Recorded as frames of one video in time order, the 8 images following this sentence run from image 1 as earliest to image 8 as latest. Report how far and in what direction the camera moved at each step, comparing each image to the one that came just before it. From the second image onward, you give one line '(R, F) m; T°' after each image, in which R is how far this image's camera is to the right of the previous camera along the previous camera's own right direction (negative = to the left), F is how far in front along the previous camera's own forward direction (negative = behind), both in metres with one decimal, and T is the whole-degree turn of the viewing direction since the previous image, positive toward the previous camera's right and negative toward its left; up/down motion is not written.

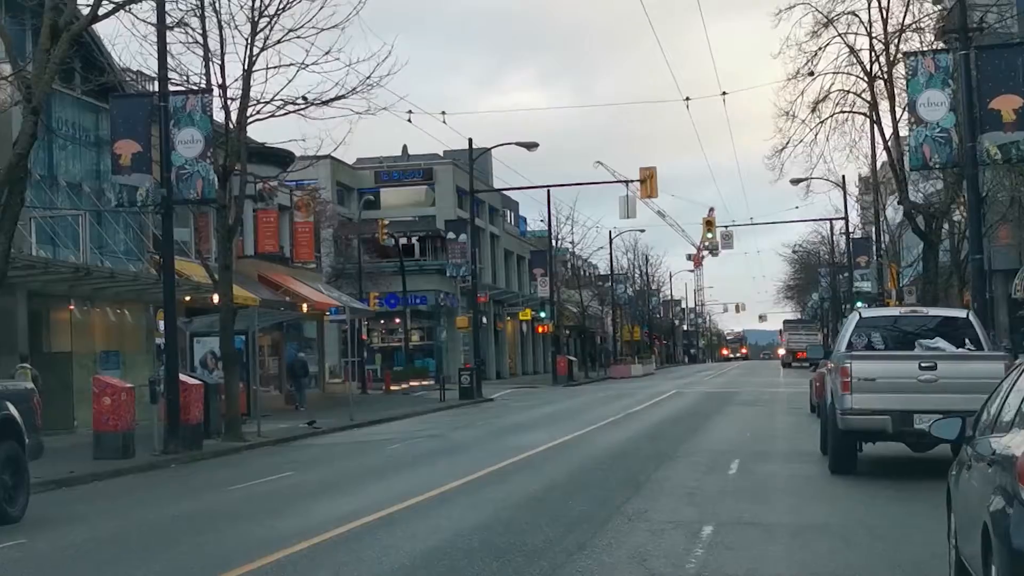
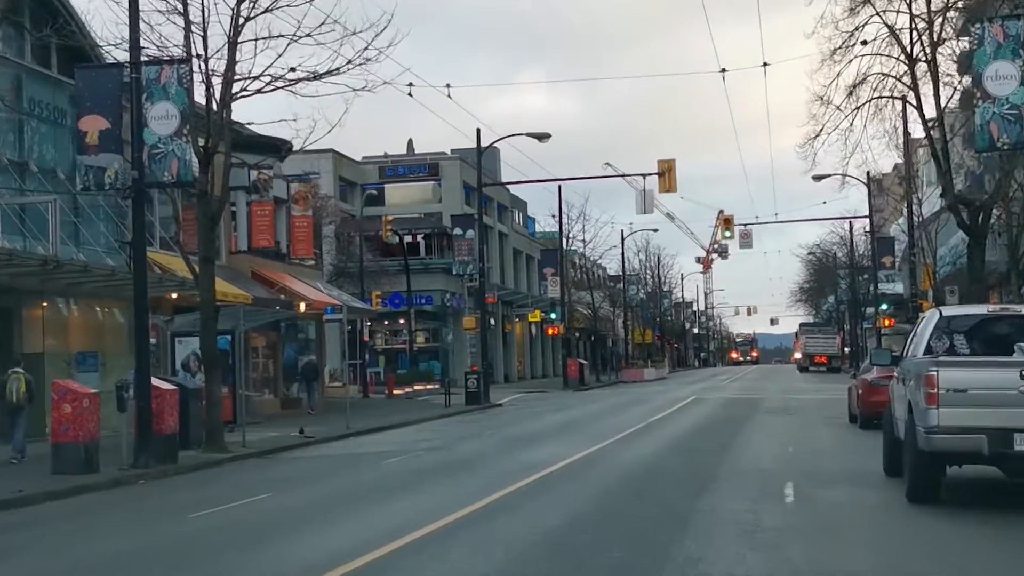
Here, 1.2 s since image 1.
(-0.1, +2.3) m; 0°
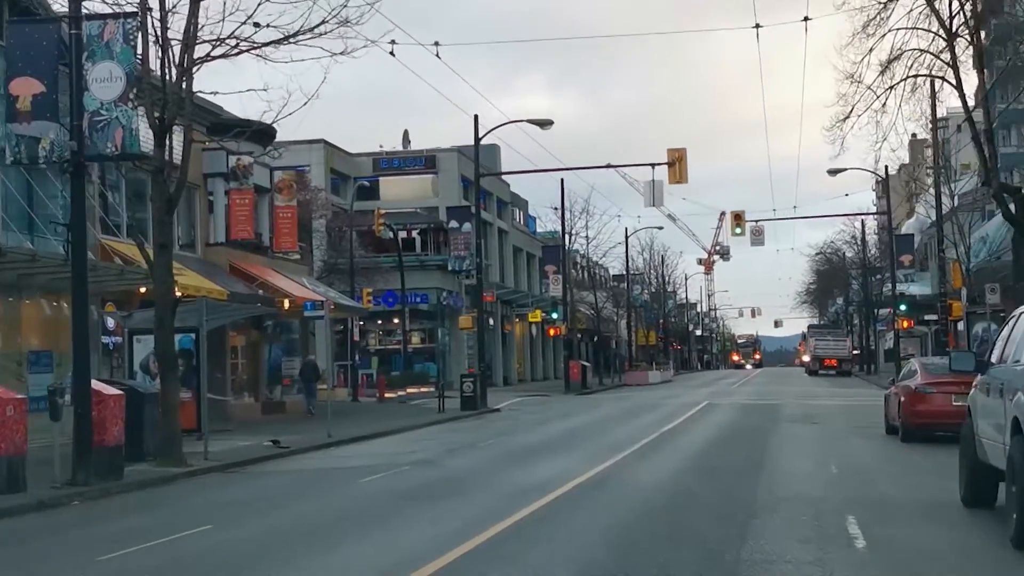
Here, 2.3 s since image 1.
(0.0, +2.6) m; 0°
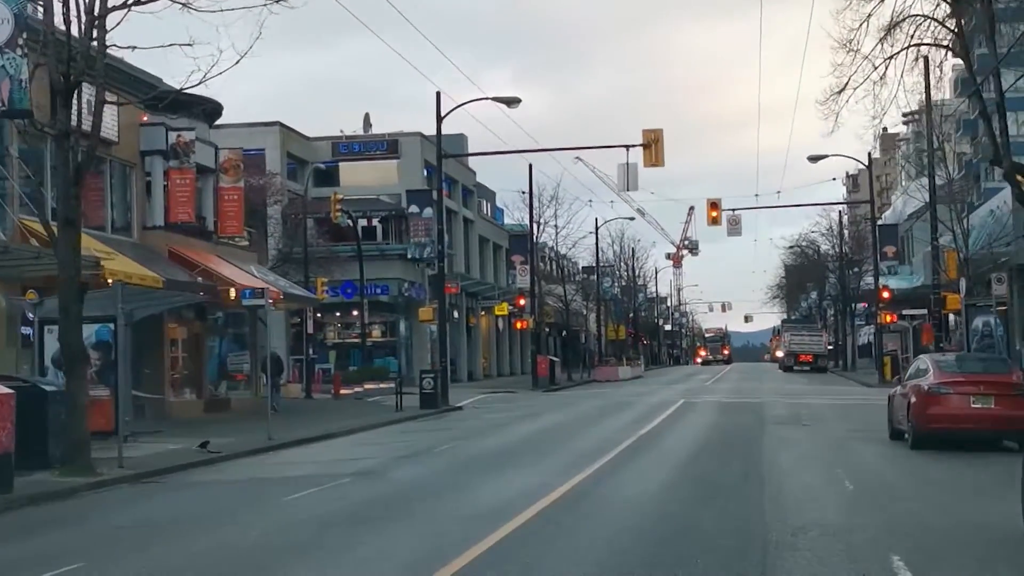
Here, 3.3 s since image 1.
(+0.1, +2.4) m; +1°
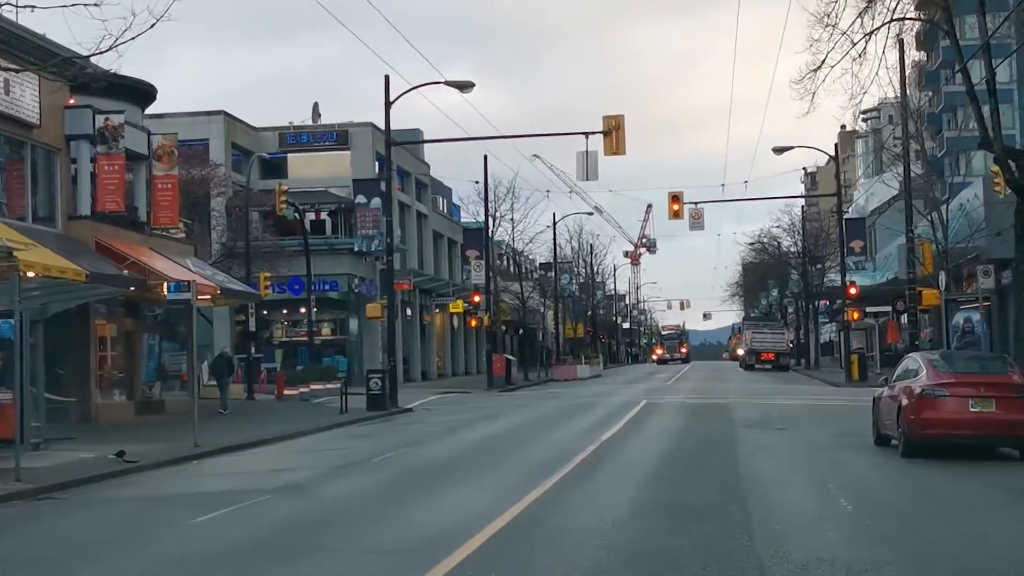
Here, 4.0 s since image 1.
(+0.1, +1.8) m; +1°
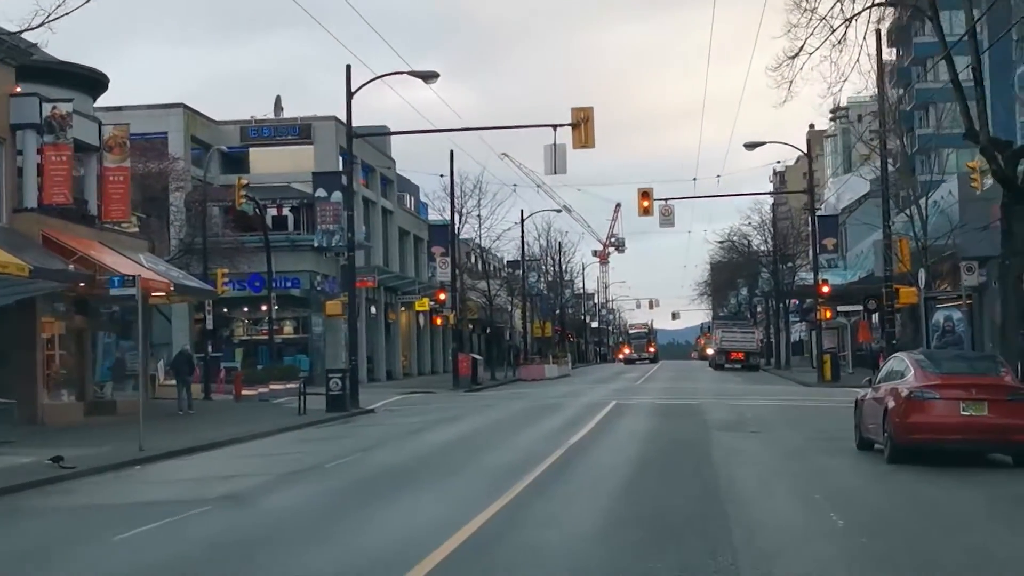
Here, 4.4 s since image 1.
(+0.1, +1.0) m; +1°
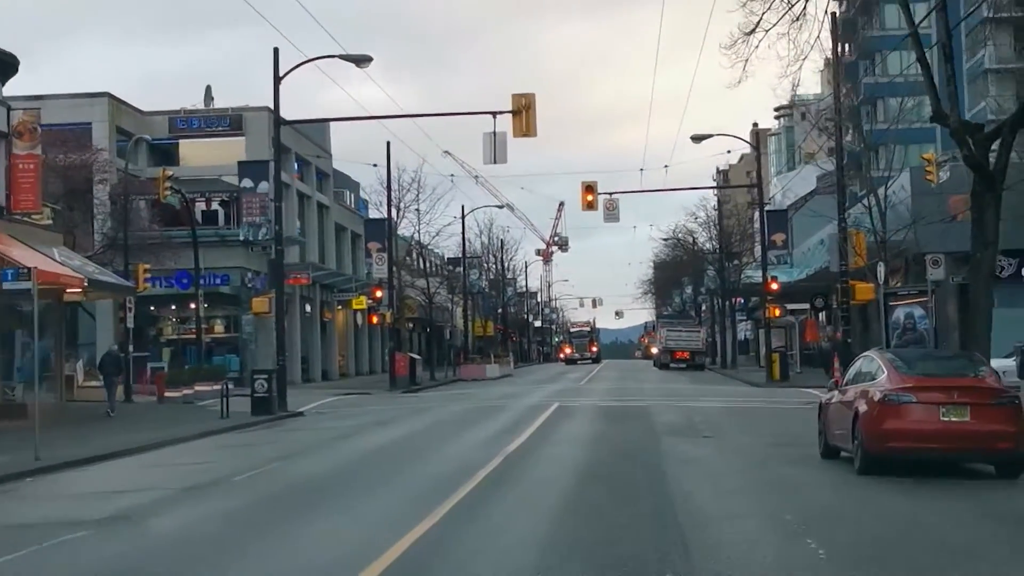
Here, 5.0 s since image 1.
(+0.1, +1.6) m; +2°
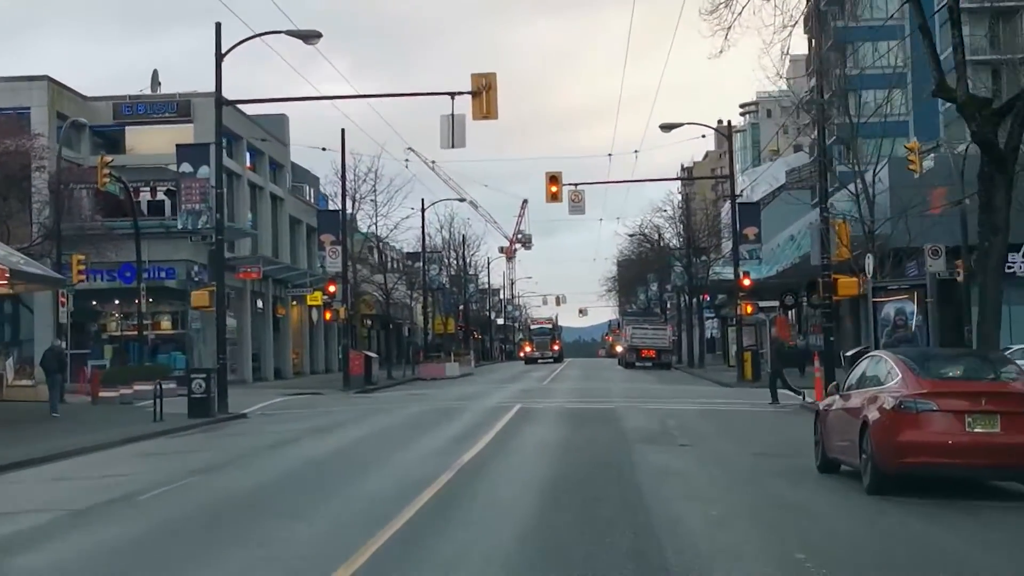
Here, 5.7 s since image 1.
(+0.1, +2.0) m; +1°
